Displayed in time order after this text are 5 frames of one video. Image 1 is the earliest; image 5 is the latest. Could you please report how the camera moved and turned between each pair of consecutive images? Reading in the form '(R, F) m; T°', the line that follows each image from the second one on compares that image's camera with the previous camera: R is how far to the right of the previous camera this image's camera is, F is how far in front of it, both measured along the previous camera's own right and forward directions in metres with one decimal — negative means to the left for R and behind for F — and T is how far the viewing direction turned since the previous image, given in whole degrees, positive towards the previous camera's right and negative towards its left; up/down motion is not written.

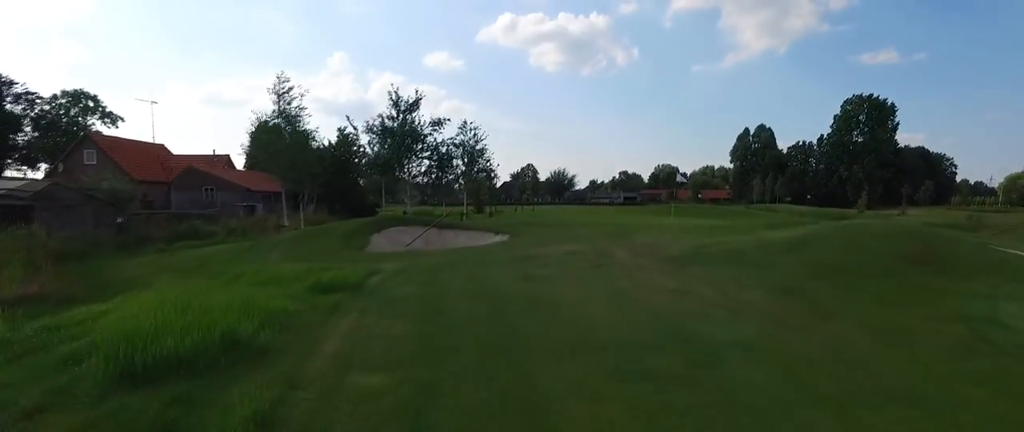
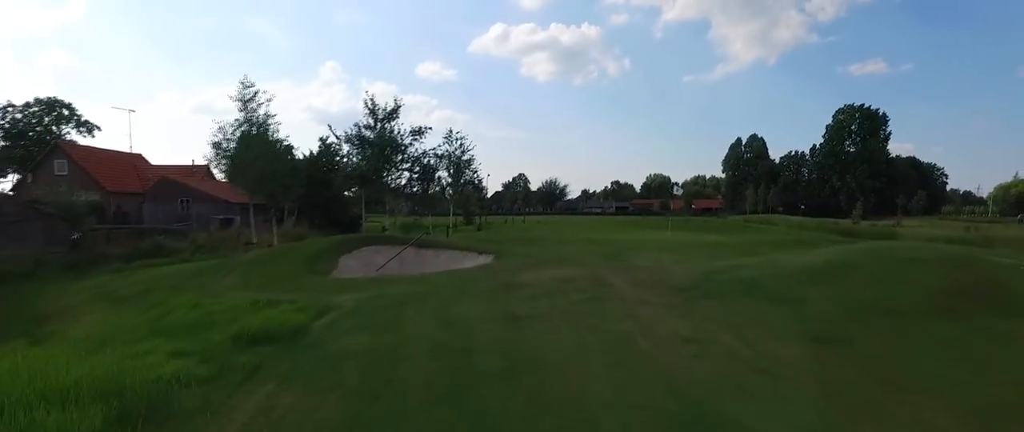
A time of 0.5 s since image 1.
(+0.3, +2.1) m; +1°
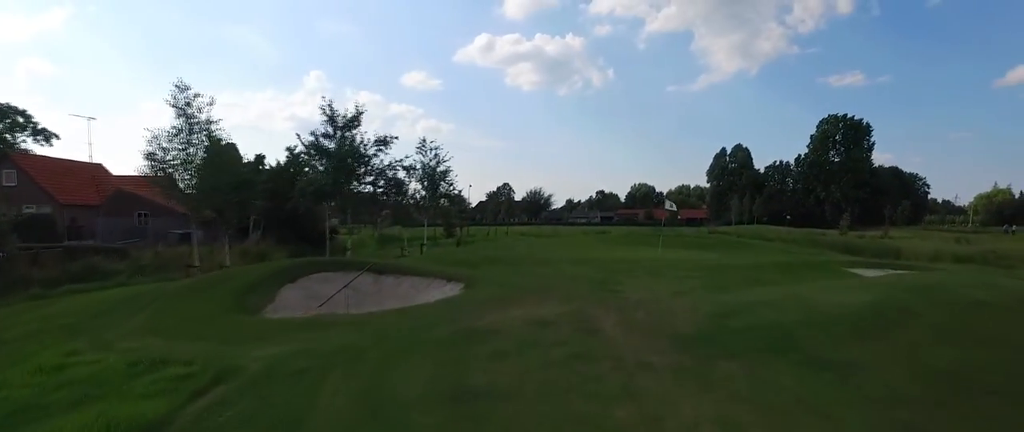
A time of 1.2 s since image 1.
(+0.4, +2.8) m; +1°
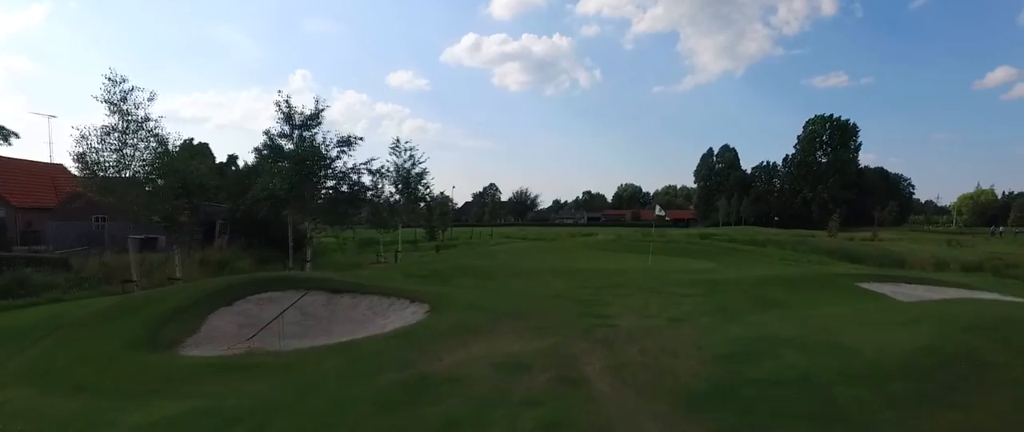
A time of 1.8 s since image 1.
(+0.4, +2.3) m; +1°
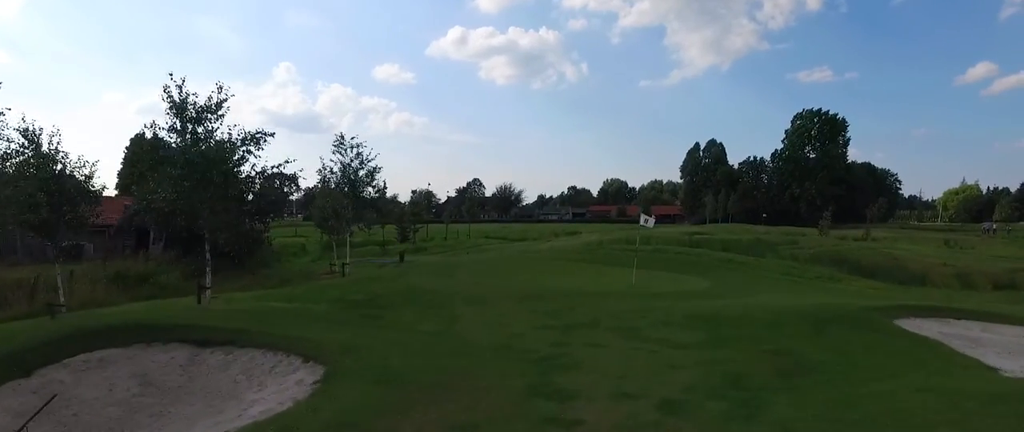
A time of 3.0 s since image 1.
(+1.2, +4.5) m; +1°
